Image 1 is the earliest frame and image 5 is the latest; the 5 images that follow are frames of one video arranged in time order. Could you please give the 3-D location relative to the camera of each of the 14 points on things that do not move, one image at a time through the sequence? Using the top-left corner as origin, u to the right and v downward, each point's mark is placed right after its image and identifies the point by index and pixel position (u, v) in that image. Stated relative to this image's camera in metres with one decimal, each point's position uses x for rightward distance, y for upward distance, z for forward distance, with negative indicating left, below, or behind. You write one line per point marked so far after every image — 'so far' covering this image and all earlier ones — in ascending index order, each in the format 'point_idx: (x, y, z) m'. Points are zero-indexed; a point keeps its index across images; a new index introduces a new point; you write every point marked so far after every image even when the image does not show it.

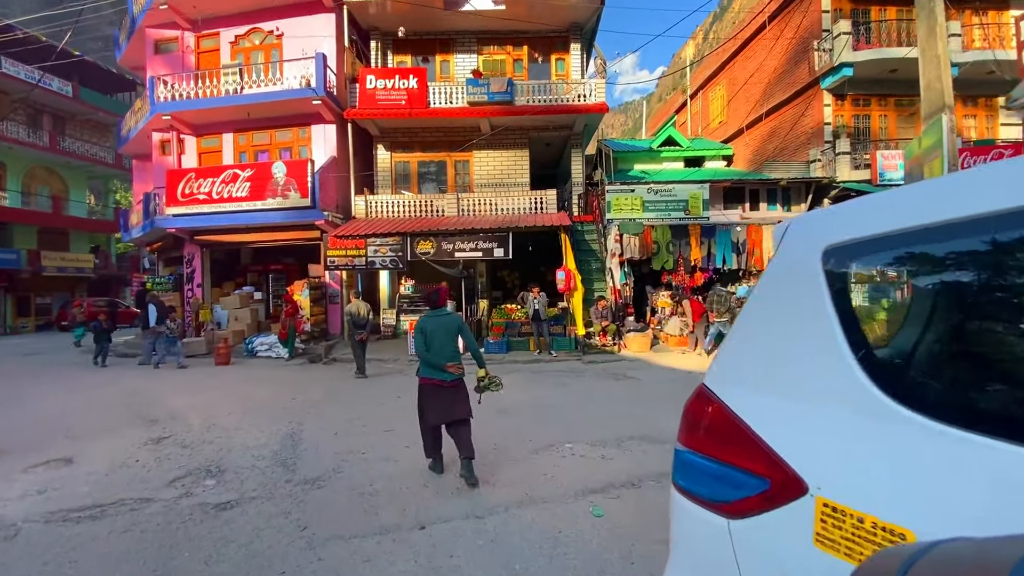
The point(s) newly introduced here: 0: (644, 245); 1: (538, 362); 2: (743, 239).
0: (+3.8, +1.2, +13.5) m
1: (+0.7, -1.9, +12.3) m
2: (+6.6, +1.2, +13.5) m
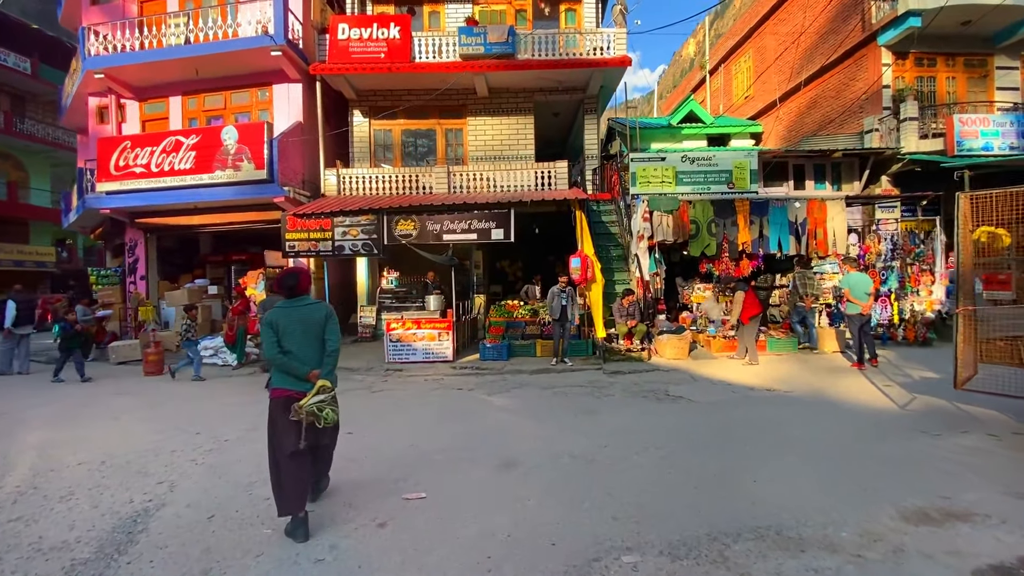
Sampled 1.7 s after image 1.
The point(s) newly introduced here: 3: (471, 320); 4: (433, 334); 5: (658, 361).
0: (+3.9, +1.4, +10.8) m
1: (+0.8, -1.7, +9.6) m
2: (+6.6, +1.5, +10.8) m
3: (-1.1, -0.8, +12.8) m
4: (-1.8, -1.0, +10.6) m
5: (+3.0, -1.5, +9.9) m
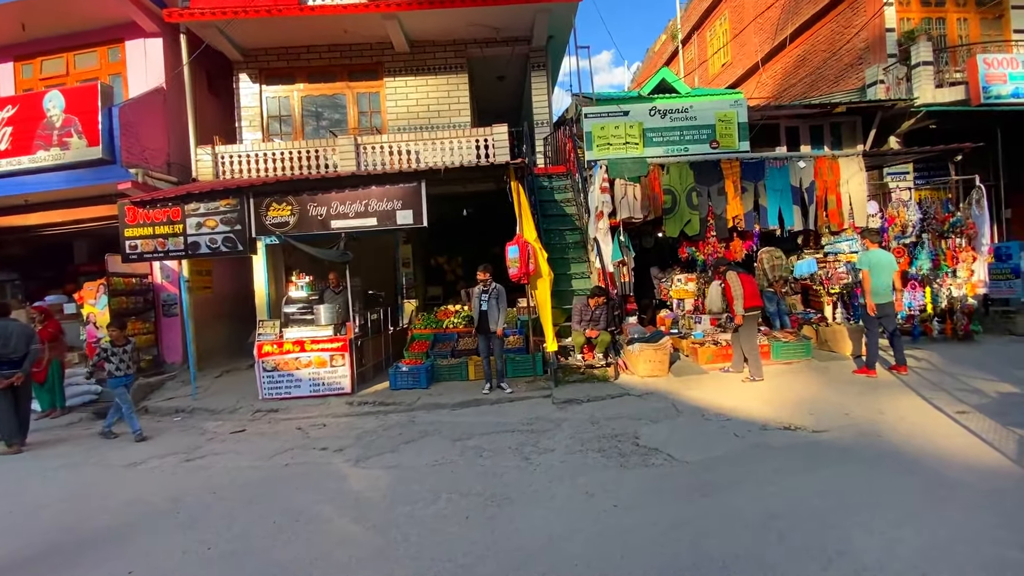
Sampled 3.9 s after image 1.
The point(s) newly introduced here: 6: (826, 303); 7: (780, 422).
0: (+2.4, +1.6, +8.1) m
1: (-0.5, -1.7, +6.9) m
2: (+5.2, +1.7, +8.2) m
3: (-2.5, -0.9, +9.9) m
4: (-3.1, -1.1, +7.8) m
5: (+1.7, -1.4, +7.2) m
6: (+5.6, -0.3, +8.6) m
7: (+2.9, -1.5, +5.2) m
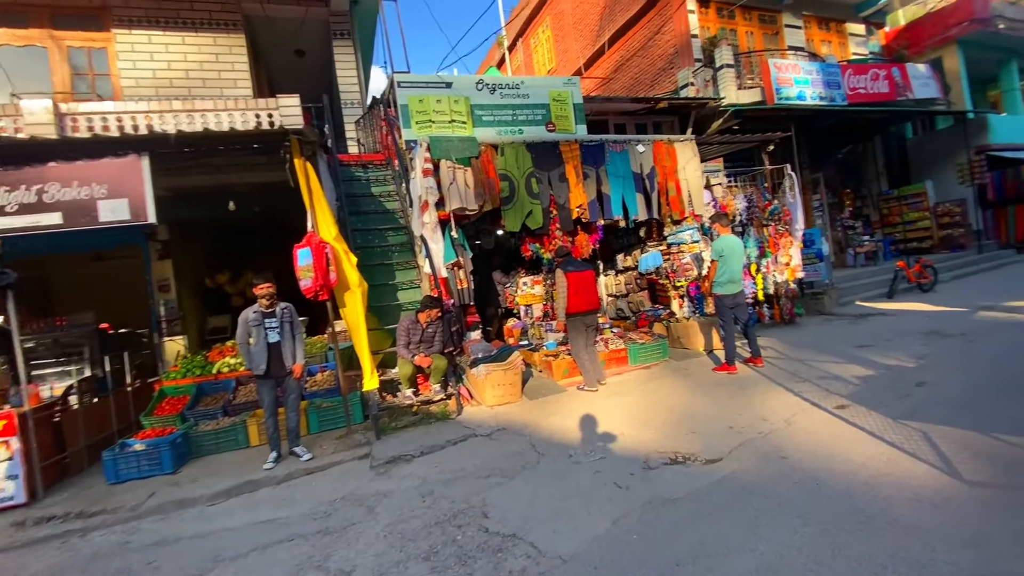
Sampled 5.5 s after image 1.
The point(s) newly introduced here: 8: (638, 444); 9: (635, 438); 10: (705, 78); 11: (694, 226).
0: (-0.3, +1.5, +6.6) m
1: (-2.5, -2.0, +4.5) m
2: (+2.2, +1.8, +7.6) m
3: (-5.3, -1.4, +6.8) m
4: (-5.2, -1.6, +4.6) m
5: (-0.5, -1.5, +5.5) m
6: (+2.7, -0.2, +8.1) m
7: (+1.3, -1.4, +4.0) m
8: (+1.1, -1.4, +4.3) m
9: (+1.1, -1.4, +4.4) m
10: (+4.8, +5.2, +11.8) m
11: (+3.0, +1.0, +8.0) m
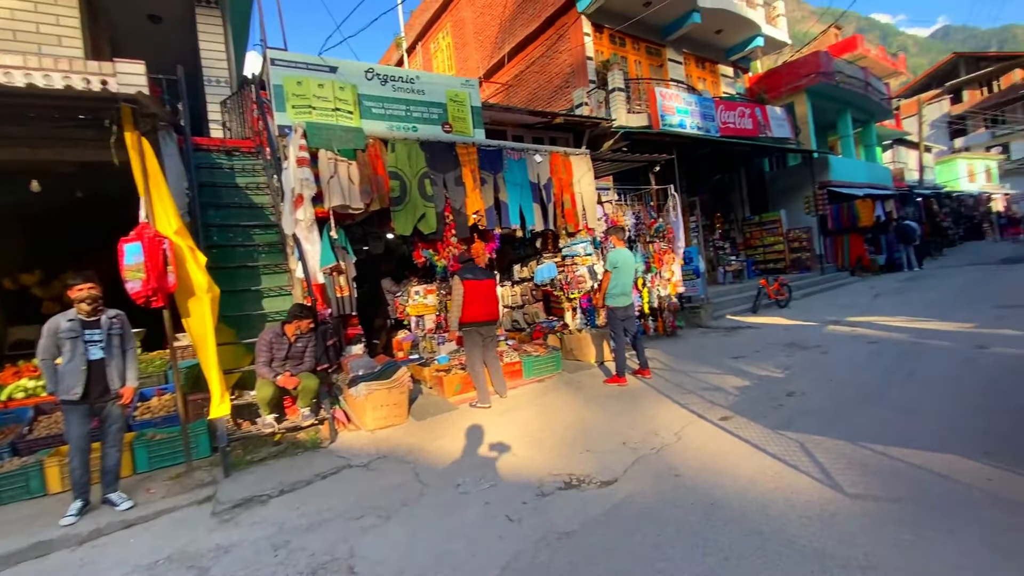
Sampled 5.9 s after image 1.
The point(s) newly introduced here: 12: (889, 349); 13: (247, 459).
0: (-1.7, +1.4, +6.0) m
1: (-3.4, -2.0, +3.4) m
2: (+0.6, +1.6, +7.5) m
3: (-6.7, -1.4, +5.1) m
4: (-6.1, -1.5, +2.9) m
5: (-1.7, -1.6, +4.8) m
6: (+0.9, -0.4, +8.0) m
7: (+0.4, -1.5, +3.7) m
8: (+0.2, -1.5, +3.9) m
9: (+0.1, -1.5, +4.1) m
10: (+2.3, +4.9, +12.2) m
11: (+1.3, +0.8, +8.0) m
12: (+4.2, -0.7, +5.2) m
13: (-2.5, -1.7, +4.5) m
